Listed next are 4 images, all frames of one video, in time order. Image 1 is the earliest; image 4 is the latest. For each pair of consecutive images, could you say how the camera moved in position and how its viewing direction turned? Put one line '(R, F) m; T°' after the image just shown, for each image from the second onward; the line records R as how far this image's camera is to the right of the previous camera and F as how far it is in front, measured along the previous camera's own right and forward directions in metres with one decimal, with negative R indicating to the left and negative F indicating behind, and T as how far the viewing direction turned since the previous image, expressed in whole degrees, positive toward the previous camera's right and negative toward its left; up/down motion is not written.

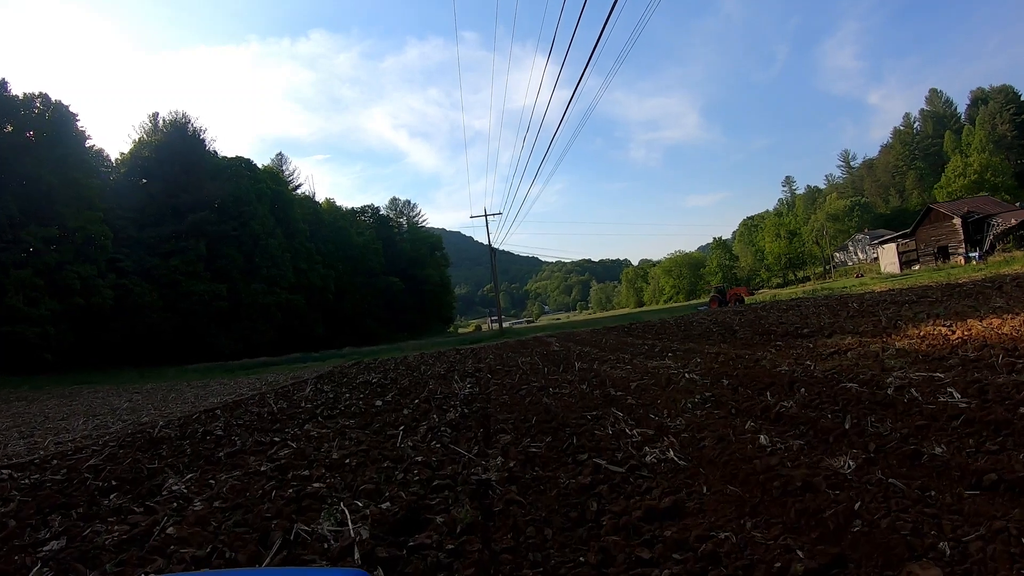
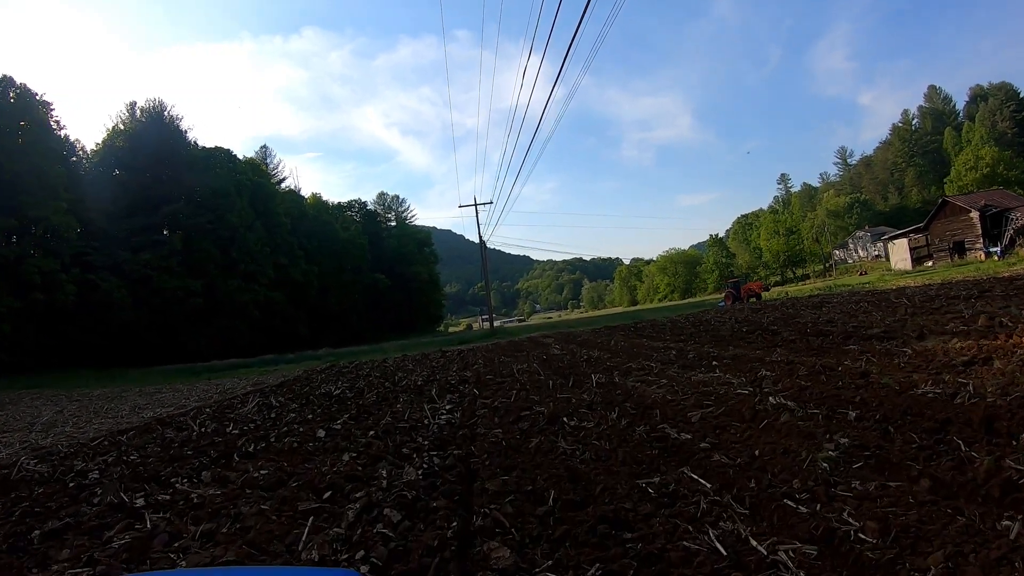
(0.0, +2.6) m; +1°
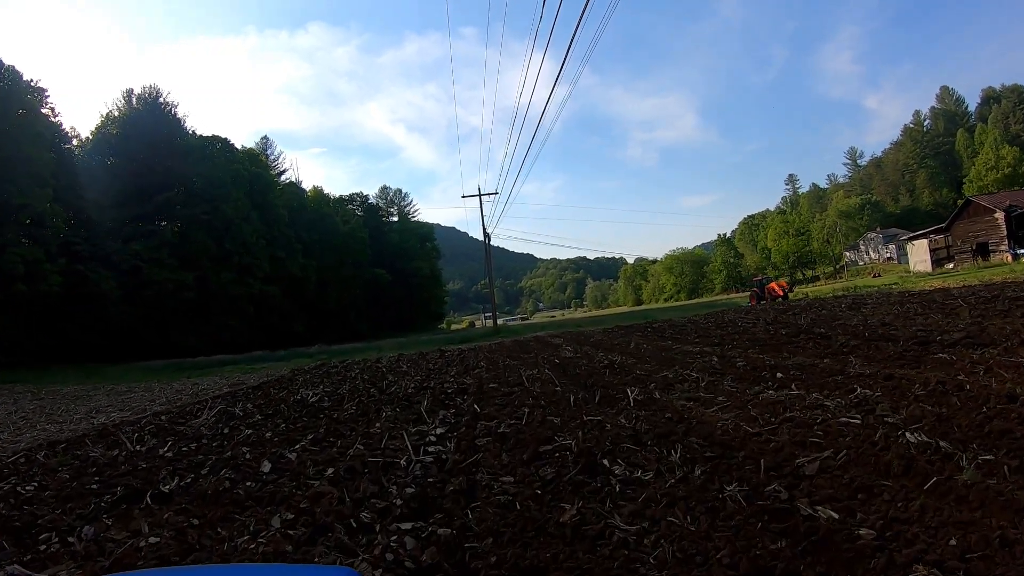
(-0.1, +1.6) m; 0°
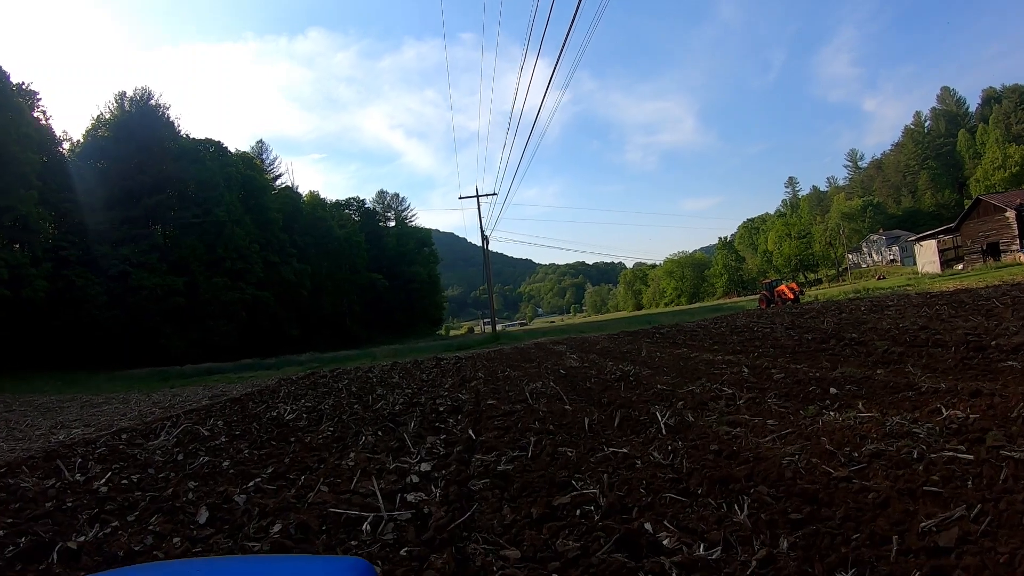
(0.0, +1.0) m; 0°
